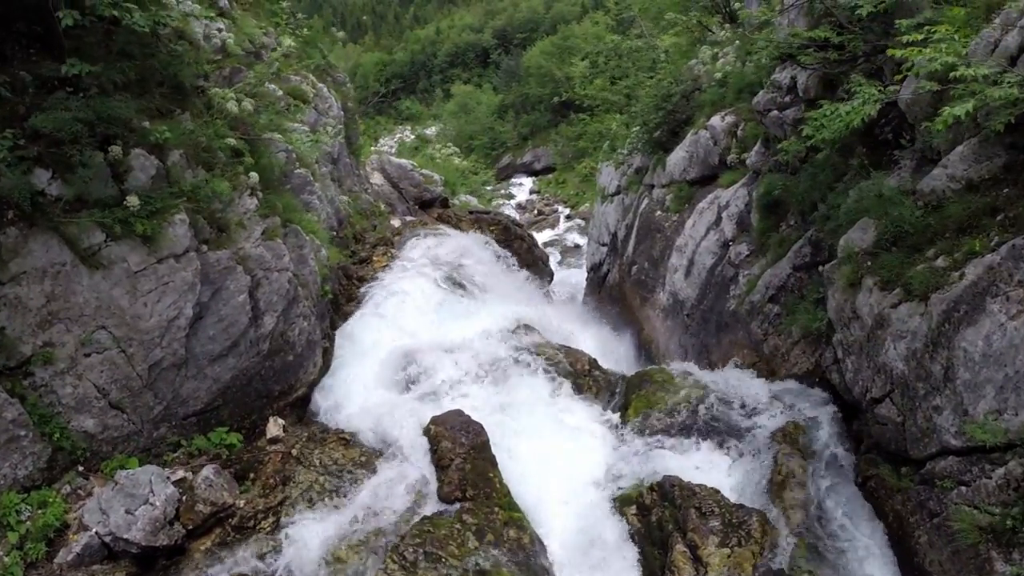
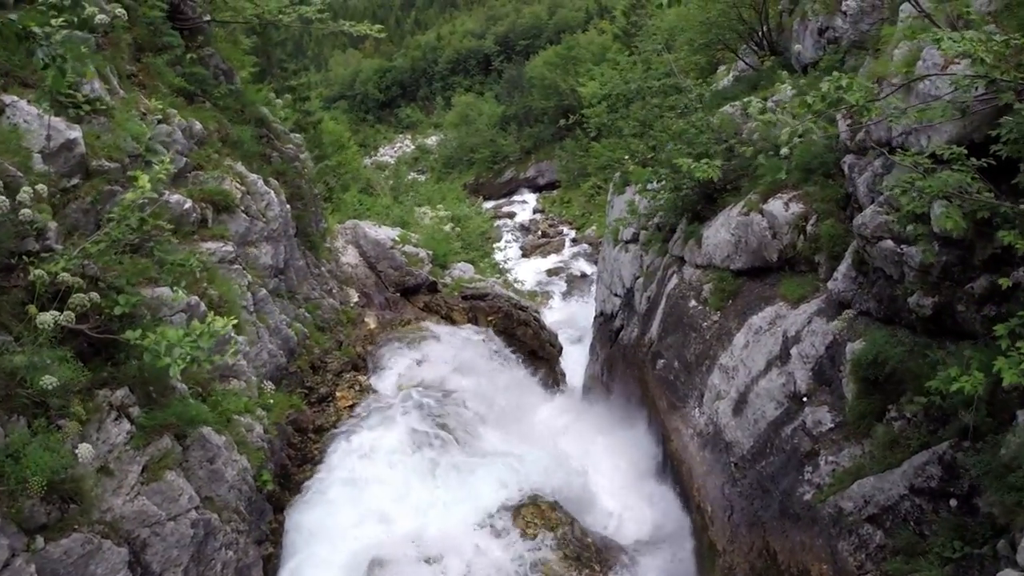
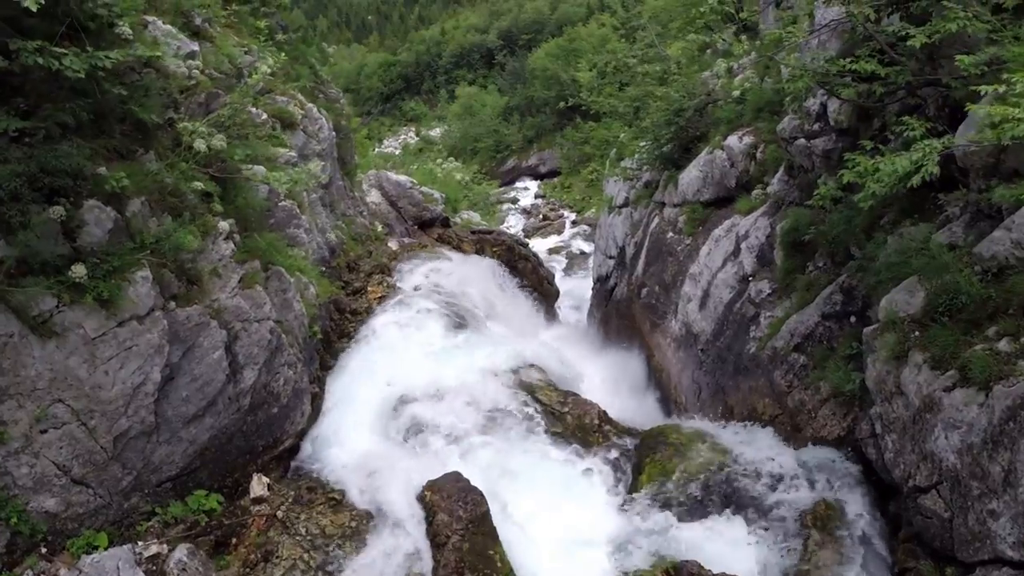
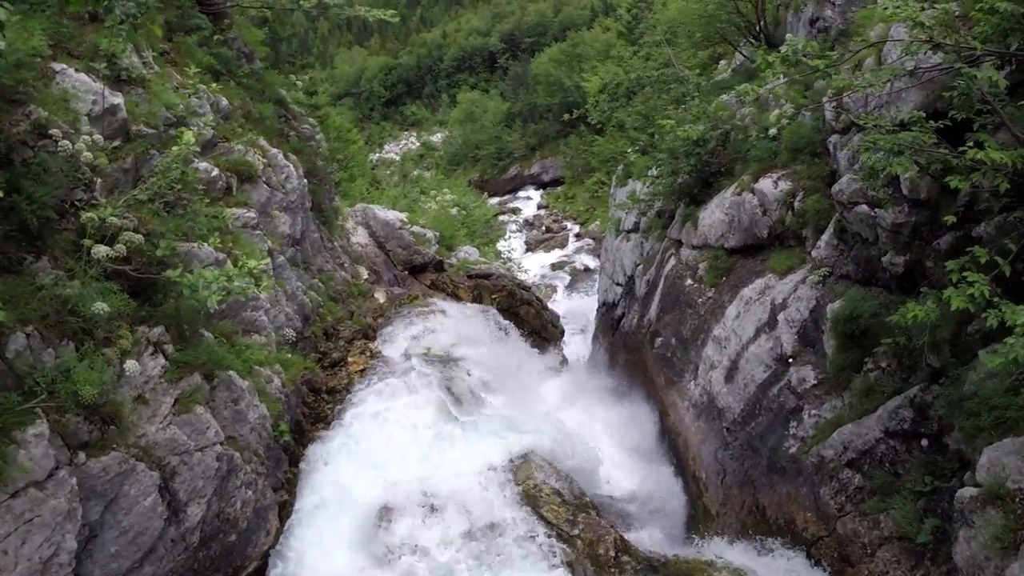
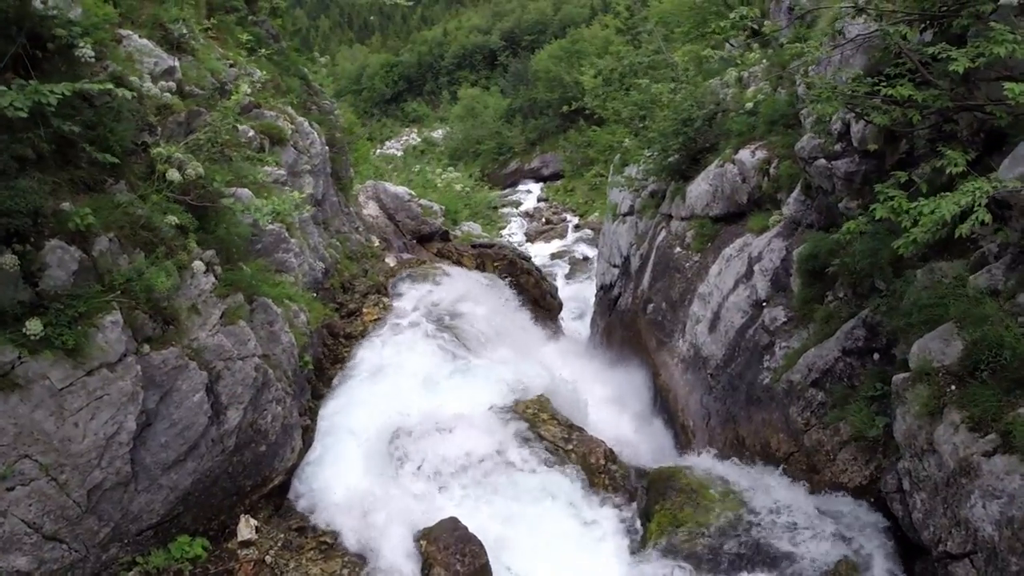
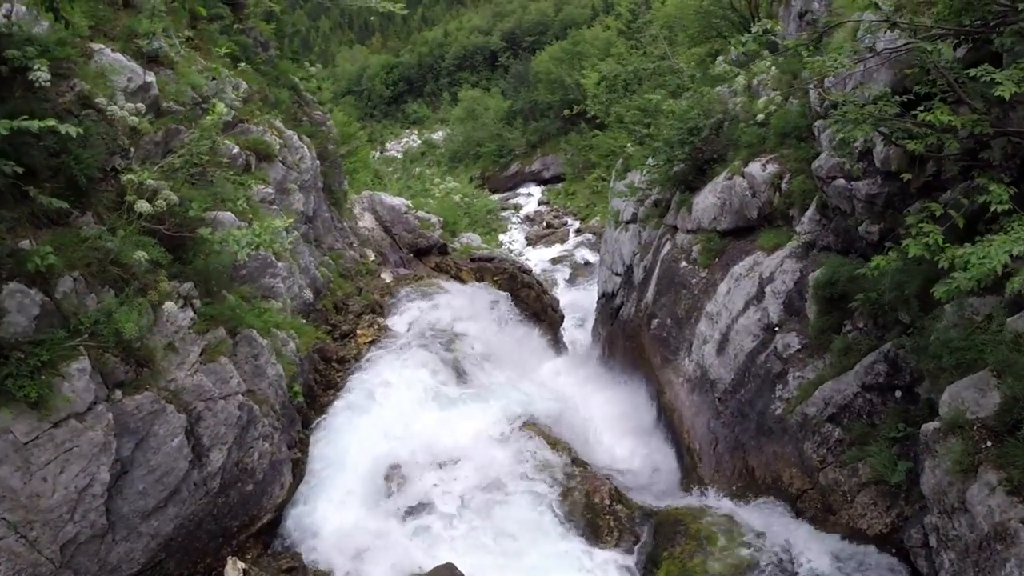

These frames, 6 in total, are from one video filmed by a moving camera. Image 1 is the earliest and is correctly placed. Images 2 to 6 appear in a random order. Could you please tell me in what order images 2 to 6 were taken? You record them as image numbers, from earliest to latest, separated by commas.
3, 5, 6, 4, 2
